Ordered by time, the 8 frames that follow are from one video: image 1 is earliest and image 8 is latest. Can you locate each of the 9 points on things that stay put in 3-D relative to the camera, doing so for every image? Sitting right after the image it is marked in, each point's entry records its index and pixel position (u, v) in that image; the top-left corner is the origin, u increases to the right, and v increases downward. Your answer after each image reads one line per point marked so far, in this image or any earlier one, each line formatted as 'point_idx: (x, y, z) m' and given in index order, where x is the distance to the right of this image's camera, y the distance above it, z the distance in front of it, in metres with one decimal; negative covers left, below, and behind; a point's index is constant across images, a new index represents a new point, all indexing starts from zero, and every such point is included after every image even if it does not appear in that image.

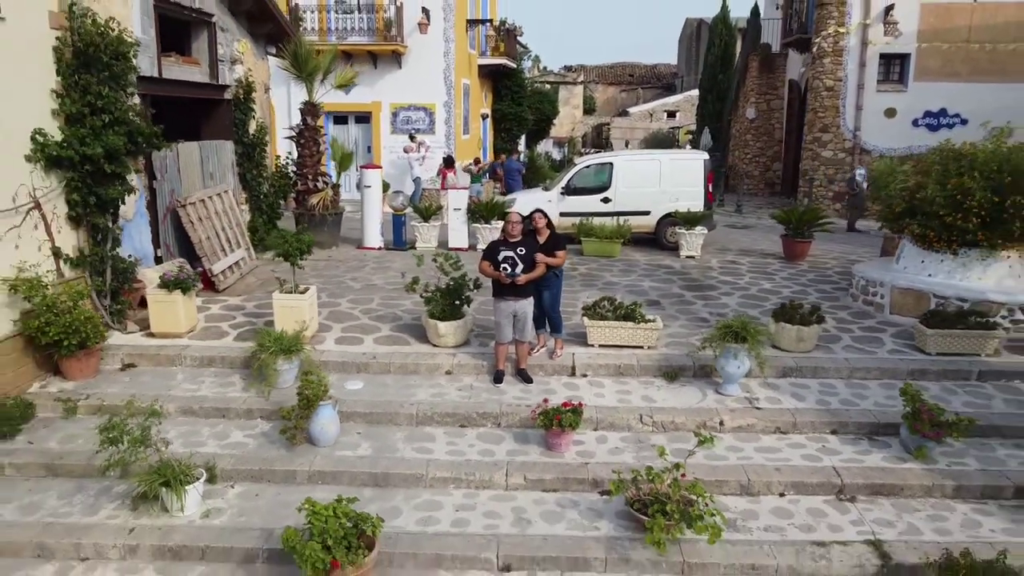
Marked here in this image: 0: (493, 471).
0: (-0.1, -1.2, +5.6) m
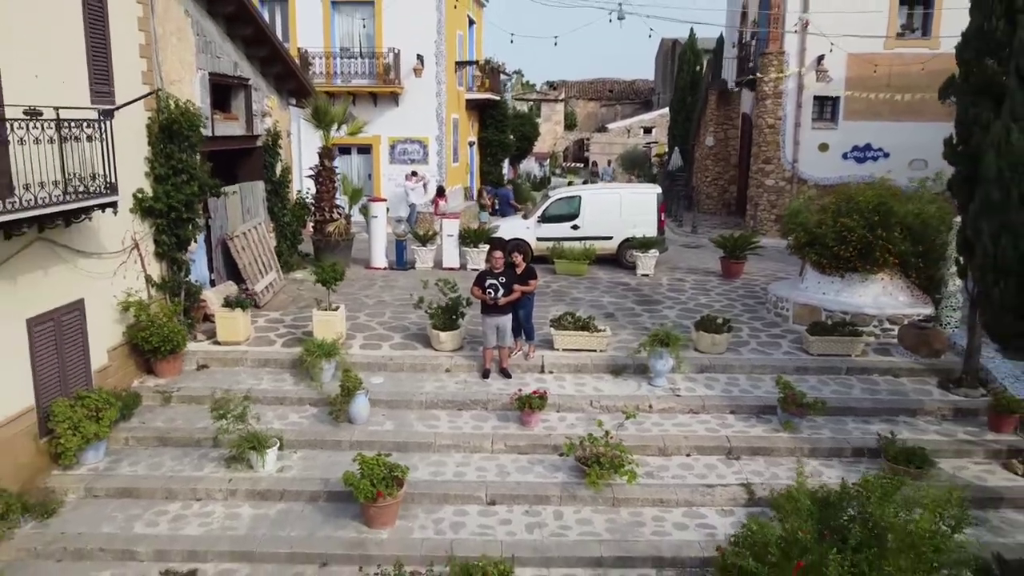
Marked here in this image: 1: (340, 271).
0: (-0.3, -1.4, +7.8) m
1: (-2.2, +0.2, +10.9) m
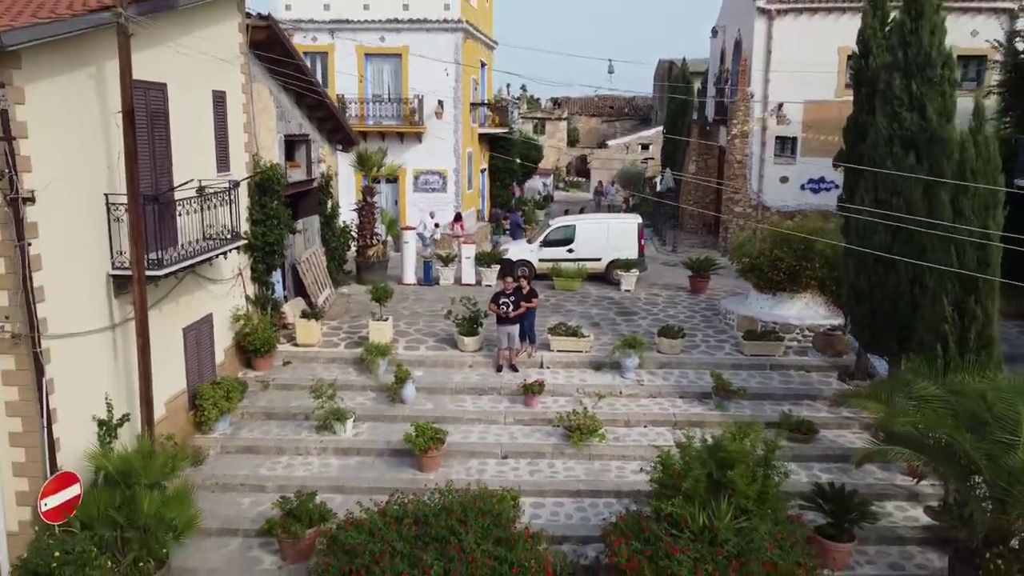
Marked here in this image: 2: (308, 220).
0: (-0.2, -1.7, +10.9) m
1: (-2.1, -0.1, +14.0) m
2: (-3.9, +1.3, +15.4) m
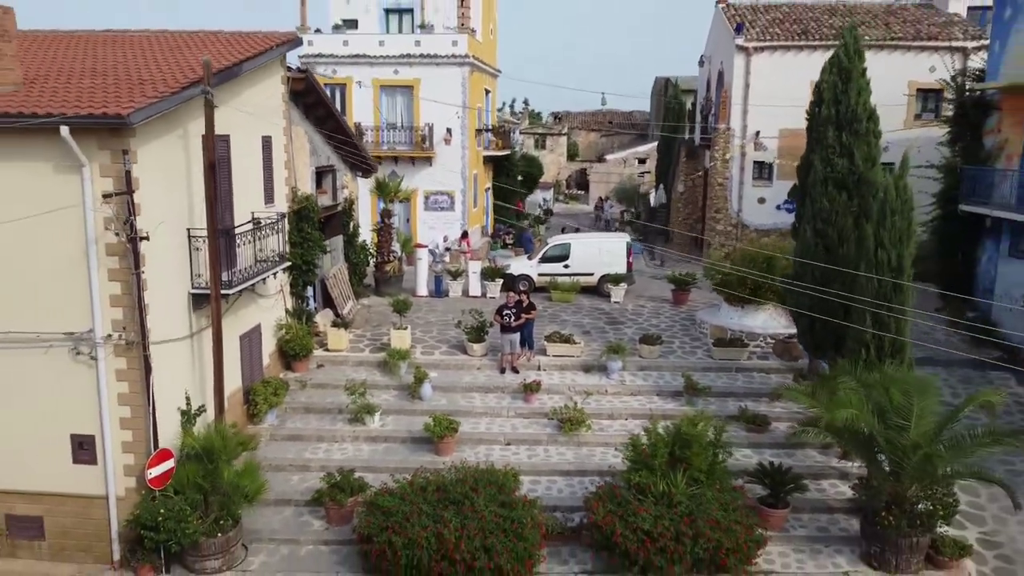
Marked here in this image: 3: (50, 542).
0: (-0.2, -1.9, +12.9) m
1: (-2.0, -0.3, +16.1) m
2: (-3.8, +1.0, +17.4) m
3: (-5.5, -3.0, +9.7) m
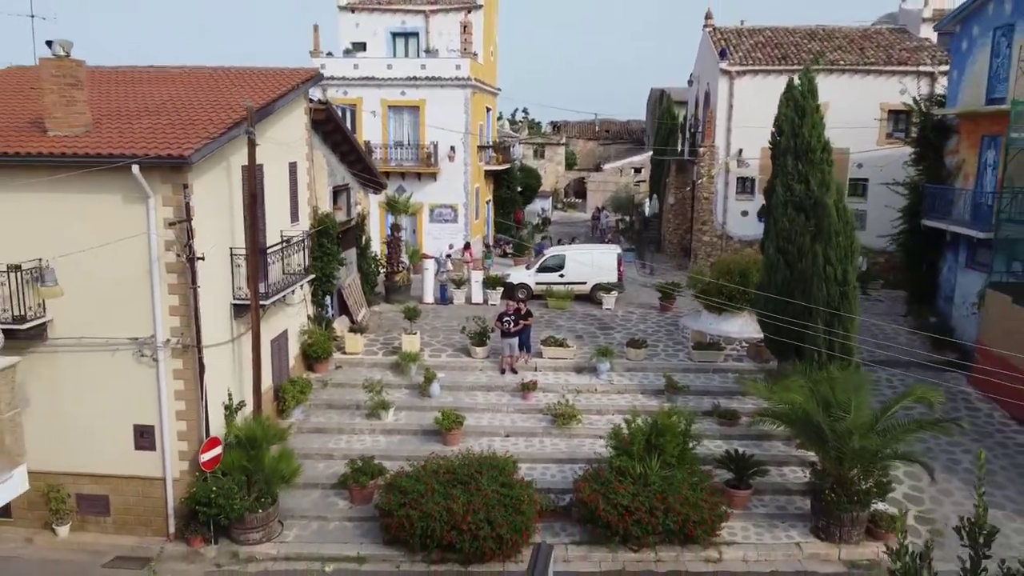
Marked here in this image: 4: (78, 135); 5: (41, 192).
0: (-0.2, -2.1, +14.5) m
1: (-2.1, -0.5, +17.7) m
2: (-3.8, +0.8, +19.1) m
3: (-5.5, -3.2, +11.3) m
4: (-5.9, +2.1, +11.0) m
5: (-6.1, +1.3, +10.6) m
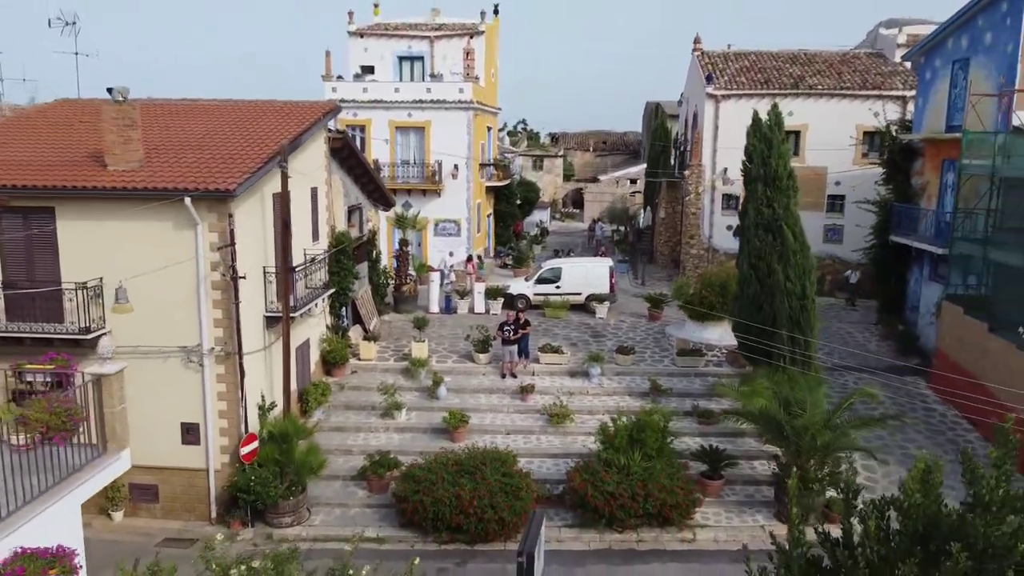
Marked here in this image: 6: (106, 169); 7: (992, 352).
0: (-0.2, -2.3, +16.1) m
1: (-2.1, -0.8, +19.3) m
2: (-3.8, +0.5, +20.7) m
3: (-5.5, -3.4, +12.9) m
4: (-5.9, +1.8, +12.6) m
5: (-6.1, +1.0, +12.2) m
6: (-6.3, +1.8, +12.6) m
7: (+9.1, -1.2, +15.5) m
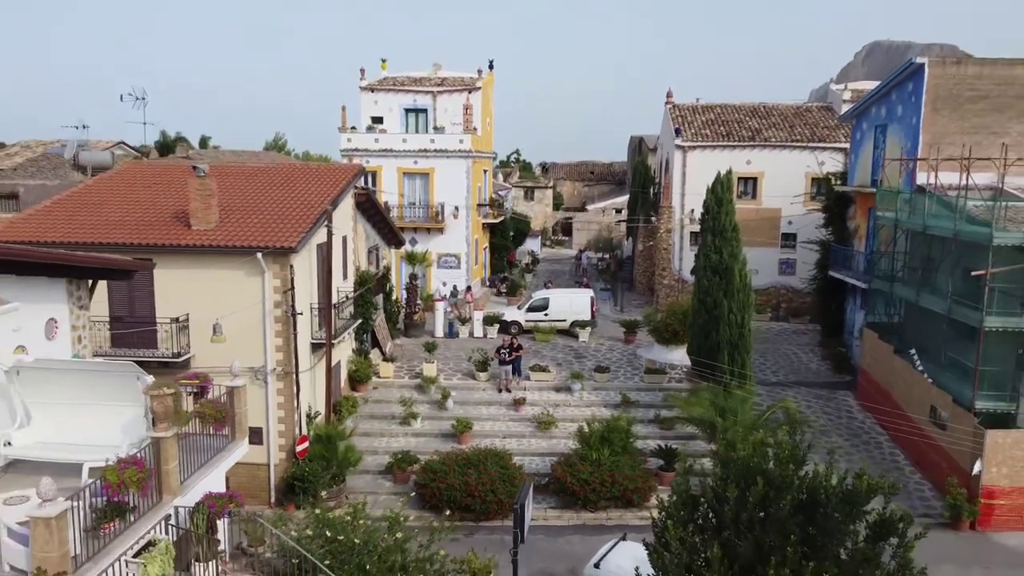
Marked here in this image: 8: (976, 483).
0: (-0.3, -3.1, +19.6) m
1: (-2.2, -1.6, +22.8) m
2: (-4.0, -0.3, +24.2) m
3: (-5.6, -4.1, +16.3) m
4: (-6.0, +1.2, +16.1) m
5: (-6.2, +0.4, +15.7) m
6: (-6.4, +1.2, +16.2) m
7: (+9.0, -1.9, +19.1) m
8: (+8.7, -3.6, +15.2) m
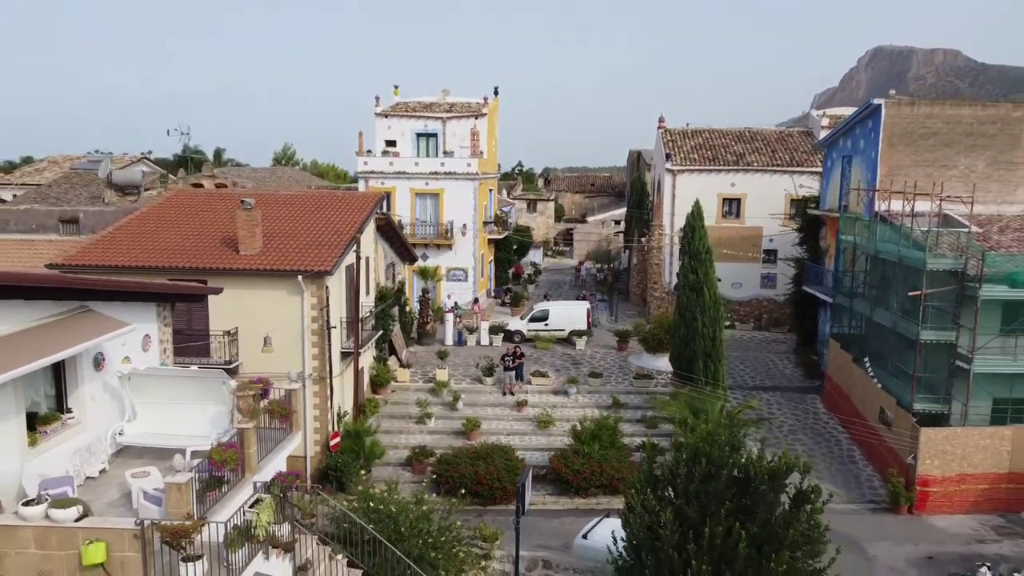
0: (-0.2, -3.5, +22.2) m
1: (-2.1, -2.0, +25.4) m
2: (-3.9, -0.7, +26.8) m
3: (-5.5, -4.5, +18.9) m
4: (-5.9, +0.8, +18.8) m
5: (-6.1, 0.0, +18.3) m
6: (-6.3, +0.8, +18.8) m
7: (+9.1, -2.4, +21.6) m
8: (+8.7, -4.0, +17.7) m
